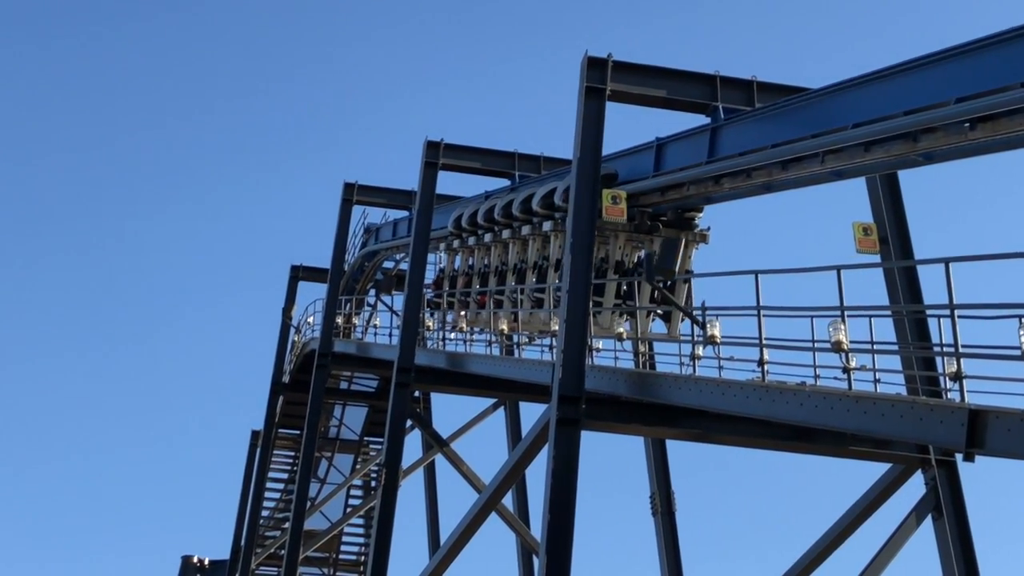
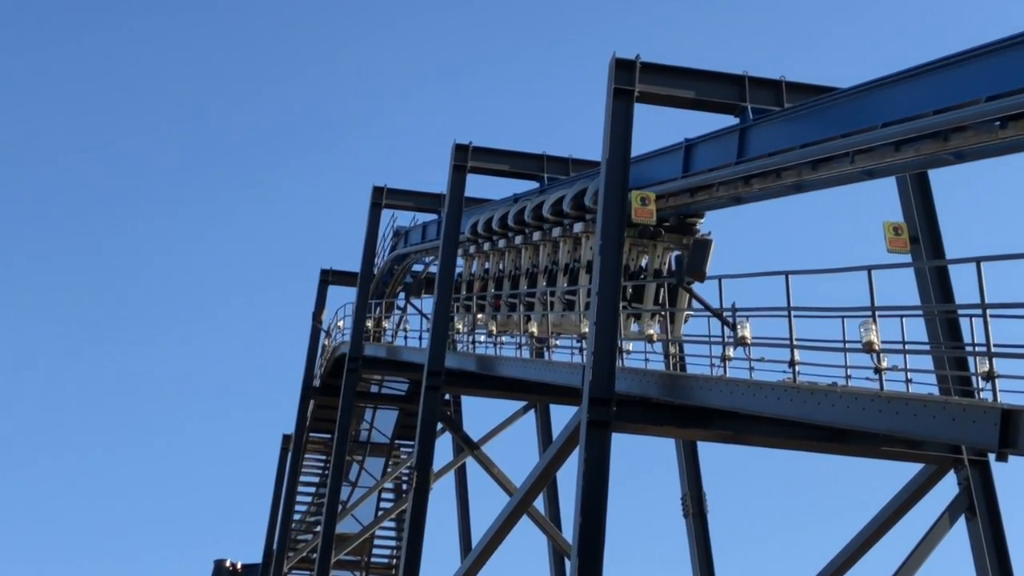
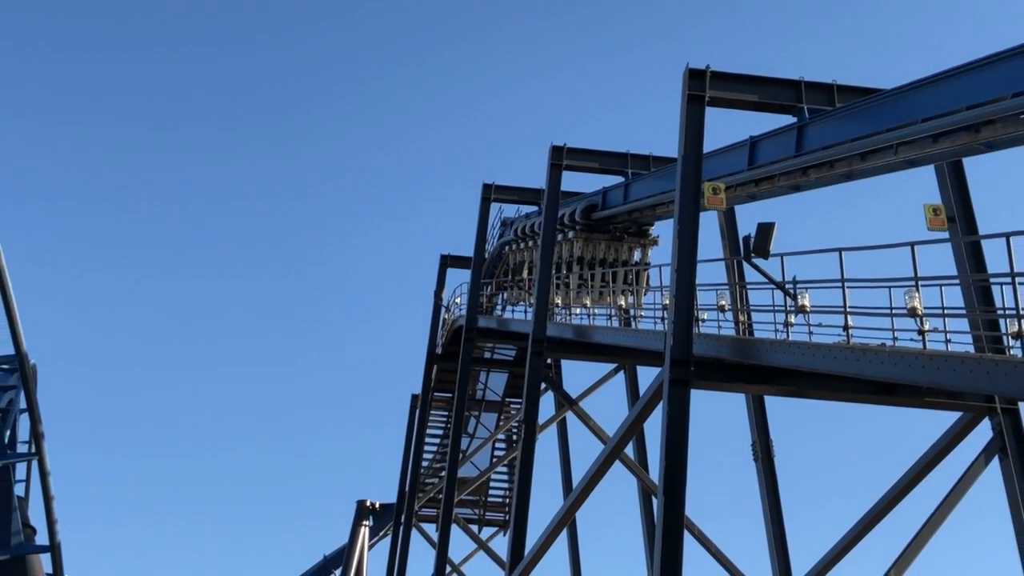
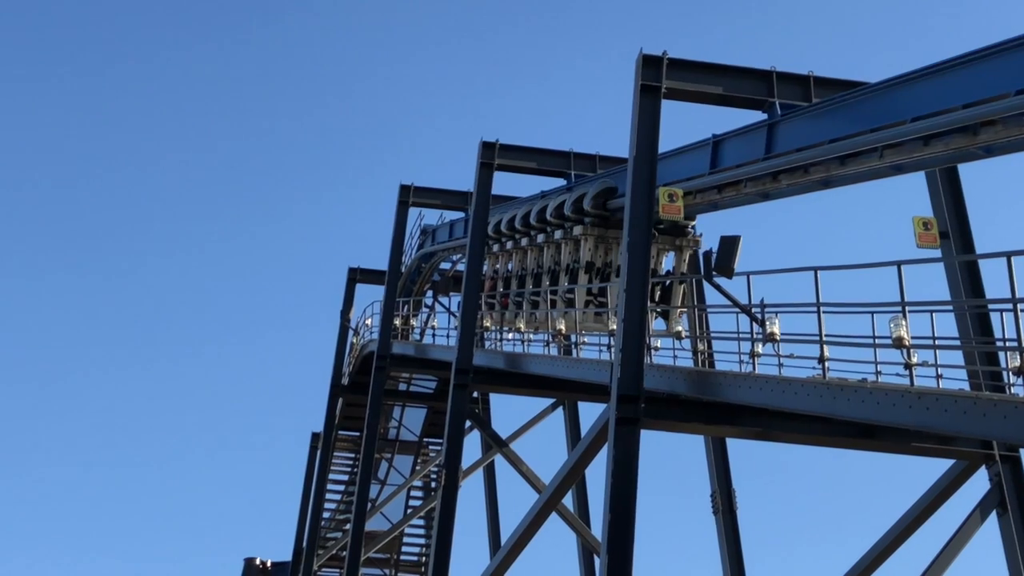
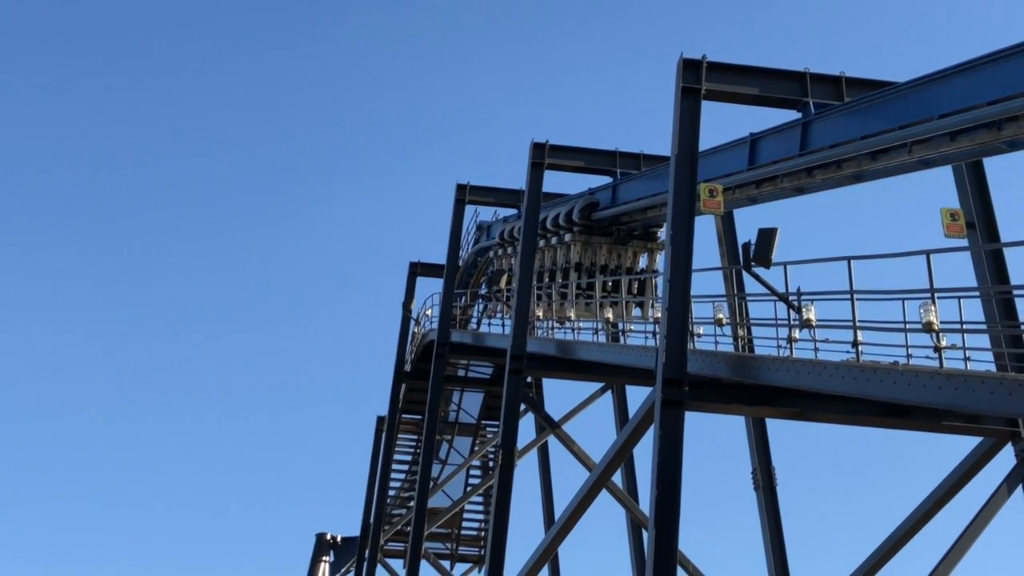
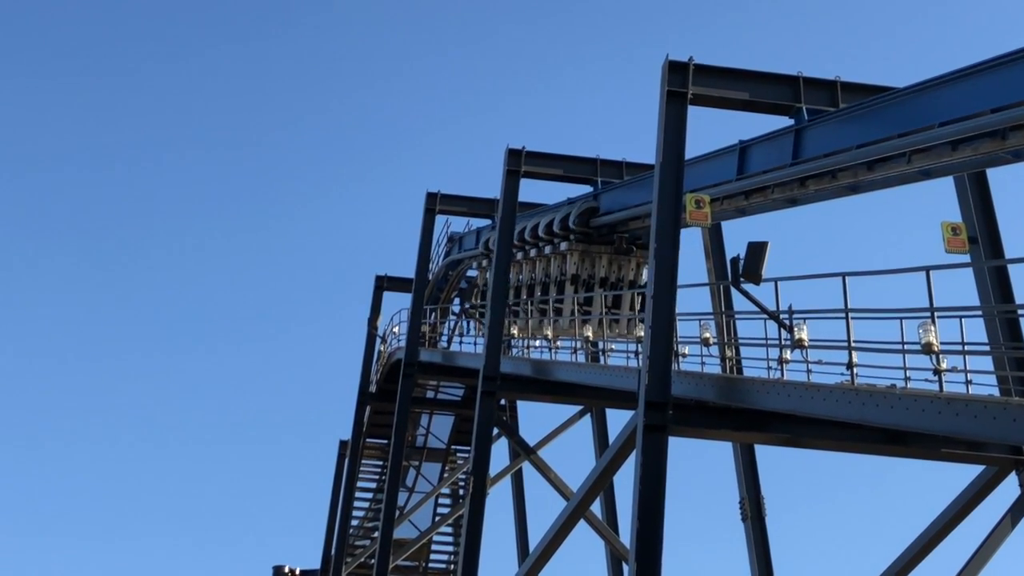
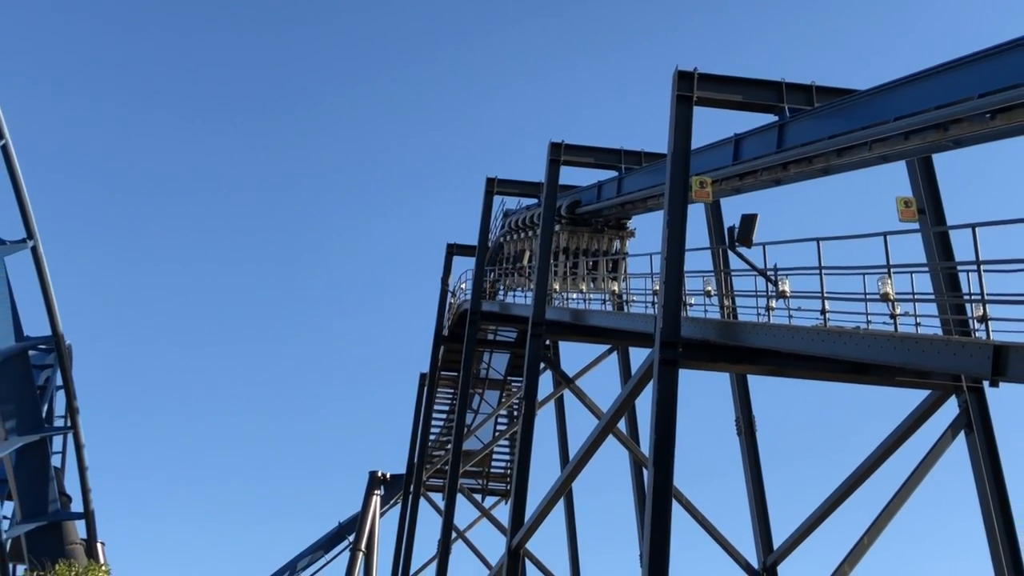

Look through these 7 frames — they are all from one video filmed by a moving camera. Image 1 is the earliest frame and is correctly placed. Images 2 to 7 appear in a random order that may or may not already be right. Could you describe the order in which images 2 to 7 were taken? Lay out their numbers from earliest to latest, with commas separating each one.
2, 4, 6, 5, 3, 7
